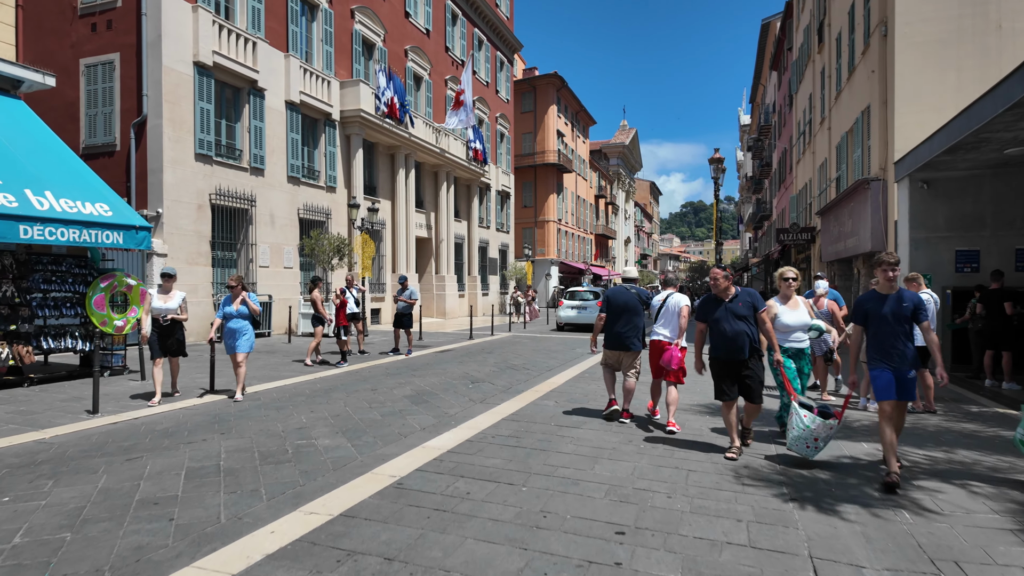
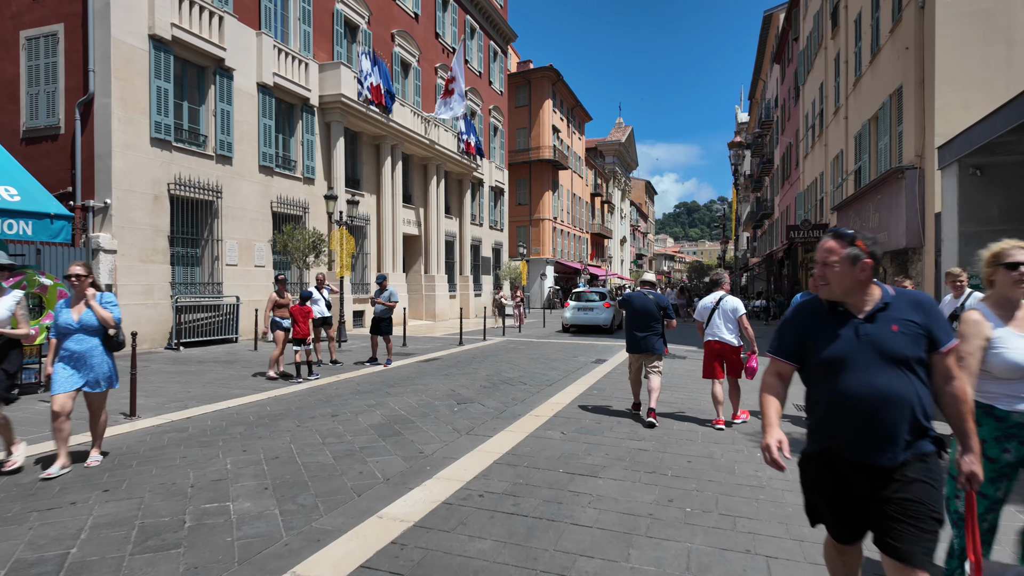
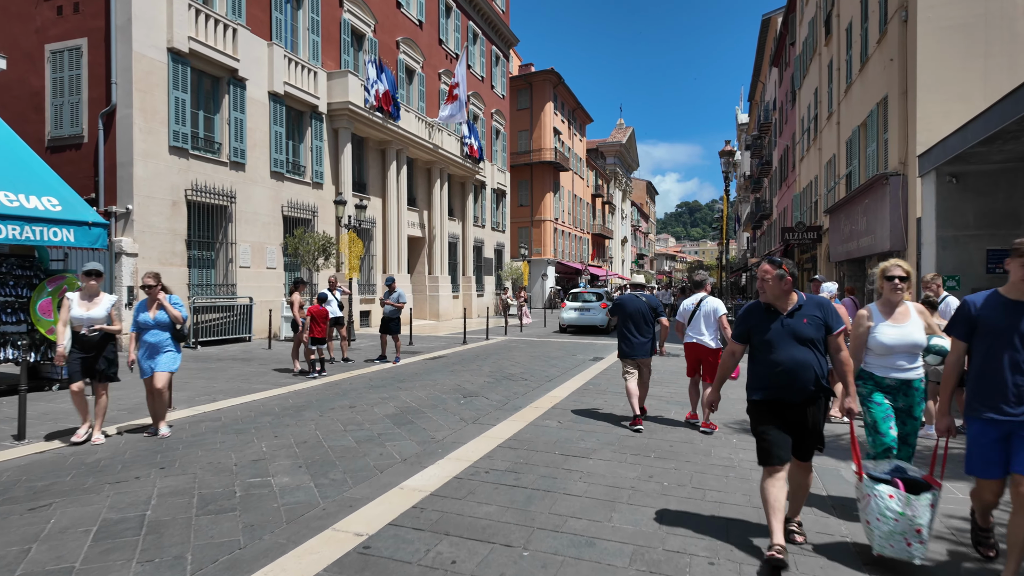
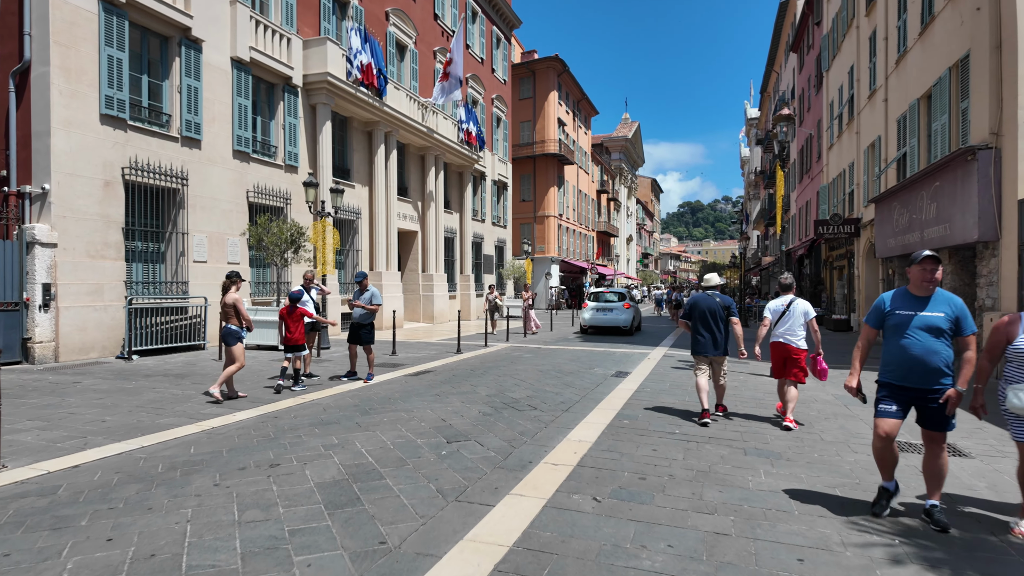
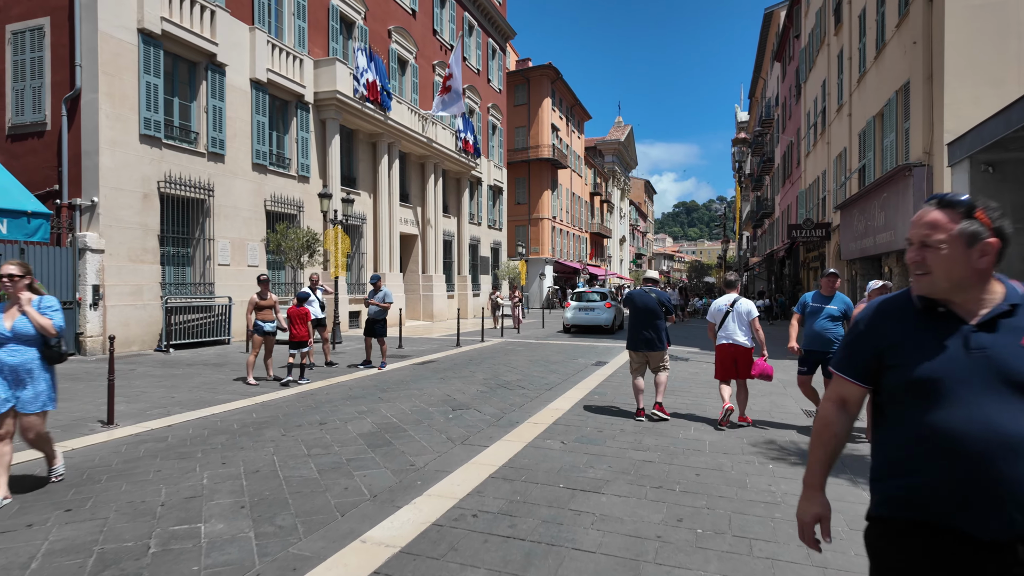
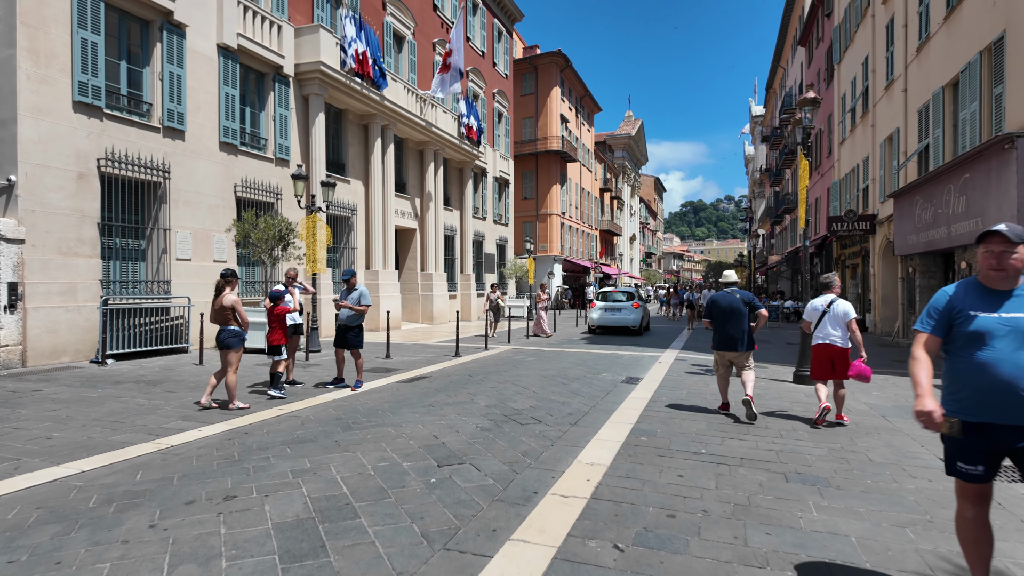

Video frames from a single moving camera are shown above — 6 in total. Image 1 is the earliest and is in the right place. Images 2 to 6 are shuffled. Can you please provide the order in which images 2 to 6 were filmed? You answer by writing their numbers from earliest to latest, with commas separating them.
3, 2, 5, 4, 6
